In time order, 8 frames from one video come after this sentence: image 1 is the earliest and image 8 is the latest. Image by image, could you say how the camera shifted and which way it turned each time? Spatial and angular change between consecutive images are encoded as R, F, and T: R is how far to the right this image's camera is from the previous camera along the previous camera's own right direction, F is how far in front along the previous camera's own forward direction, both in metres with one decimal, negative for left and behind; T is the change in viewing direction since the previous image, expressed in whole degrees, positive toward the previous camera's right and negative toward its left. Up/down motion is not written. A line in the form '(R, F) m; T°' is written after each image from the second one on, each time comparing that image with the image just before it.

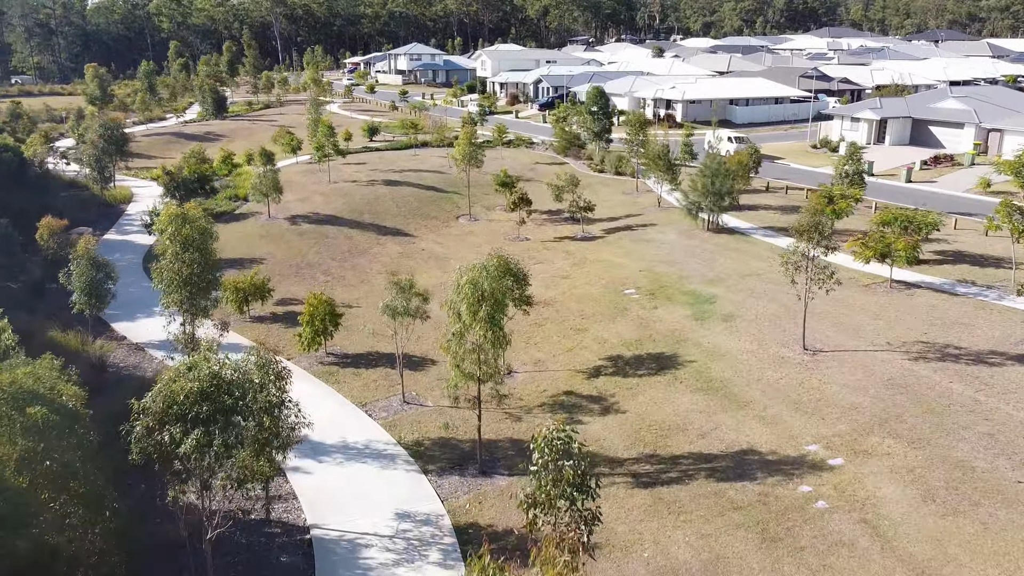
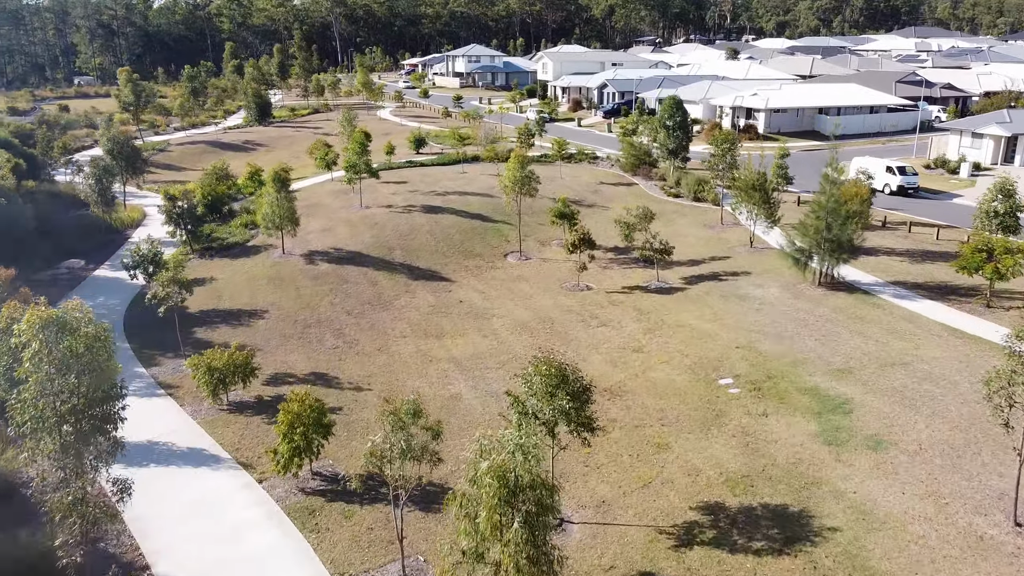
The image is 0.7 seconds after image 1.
(0.0, +5.6) m; -4°
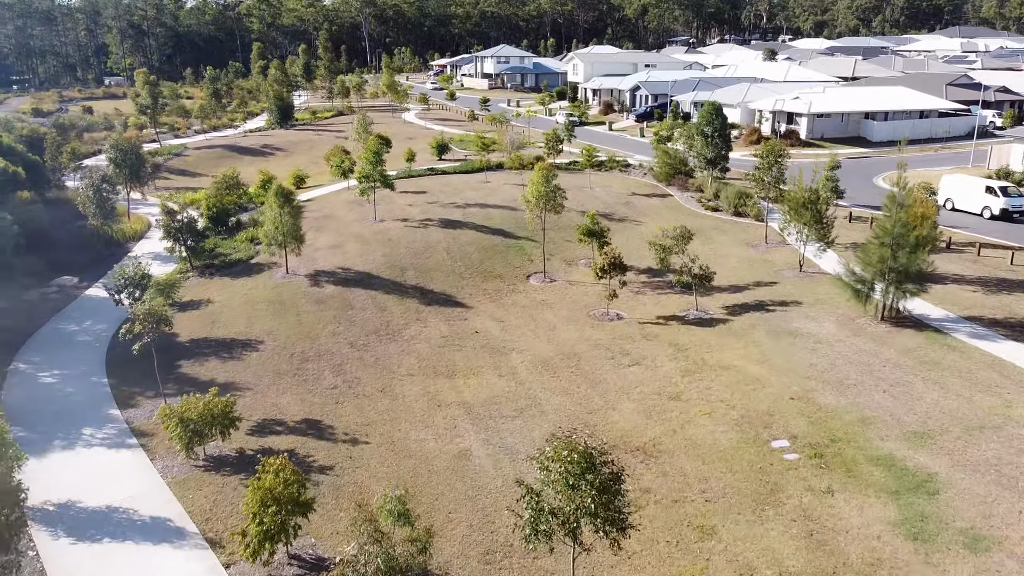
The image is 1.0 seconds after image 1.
(+0.2, +2.4) m; -2°
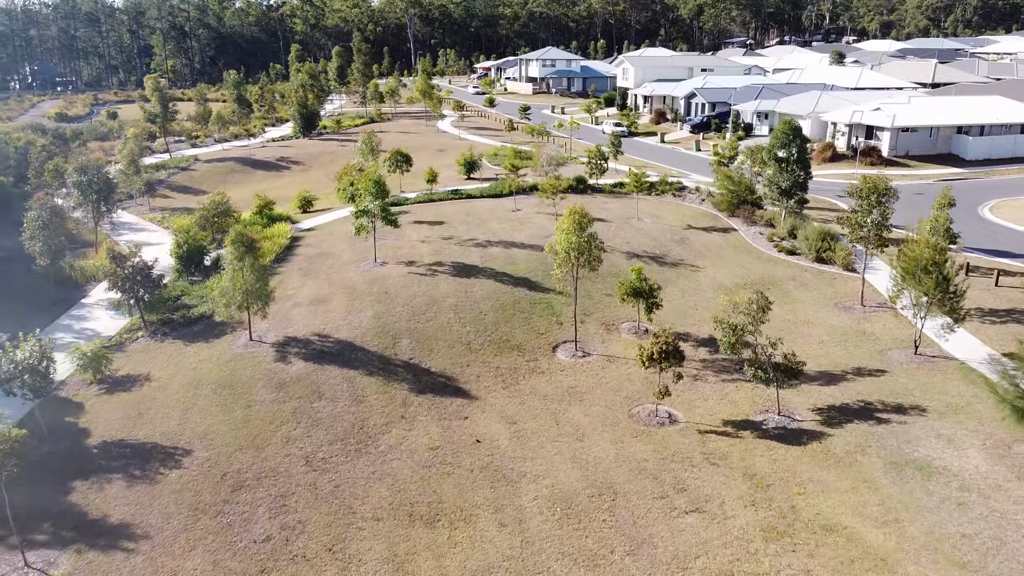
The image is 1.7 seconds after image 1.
(+0.6, +5.6) m; -3°
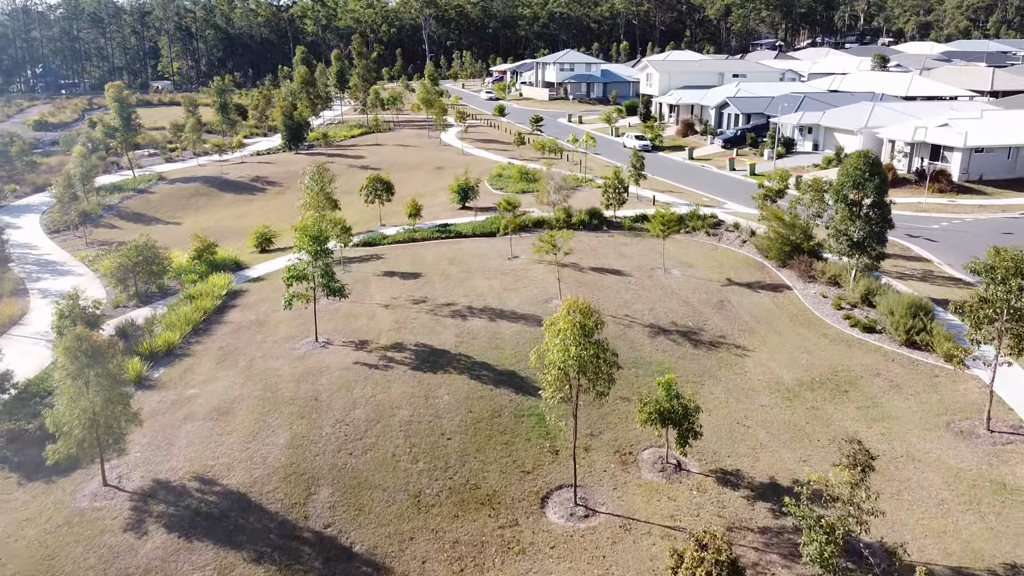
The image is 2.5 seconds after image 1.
(+0.8, +6.5) m; -1°
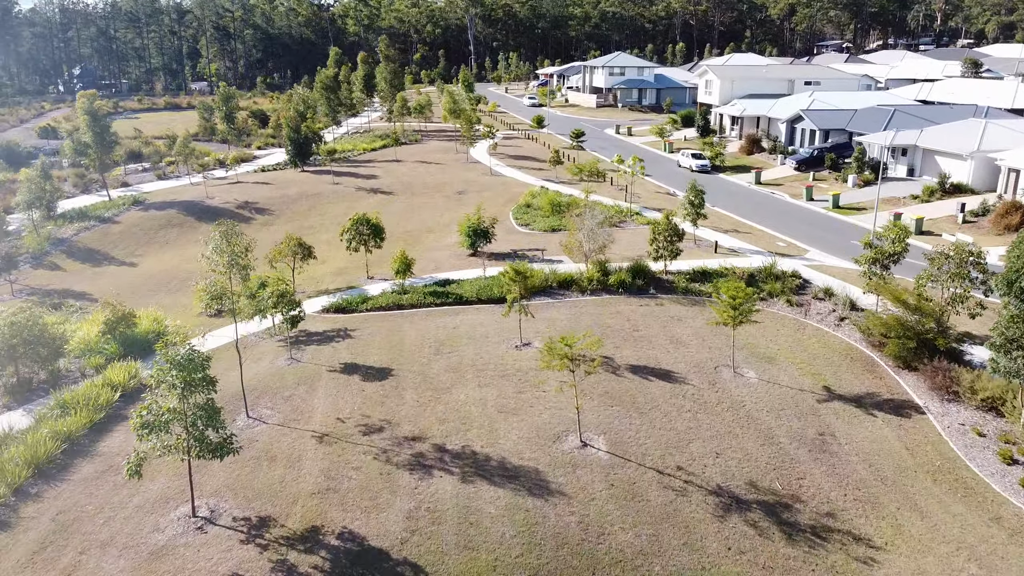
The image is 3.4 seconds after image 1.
(+0.9, +7.3) m; -3°
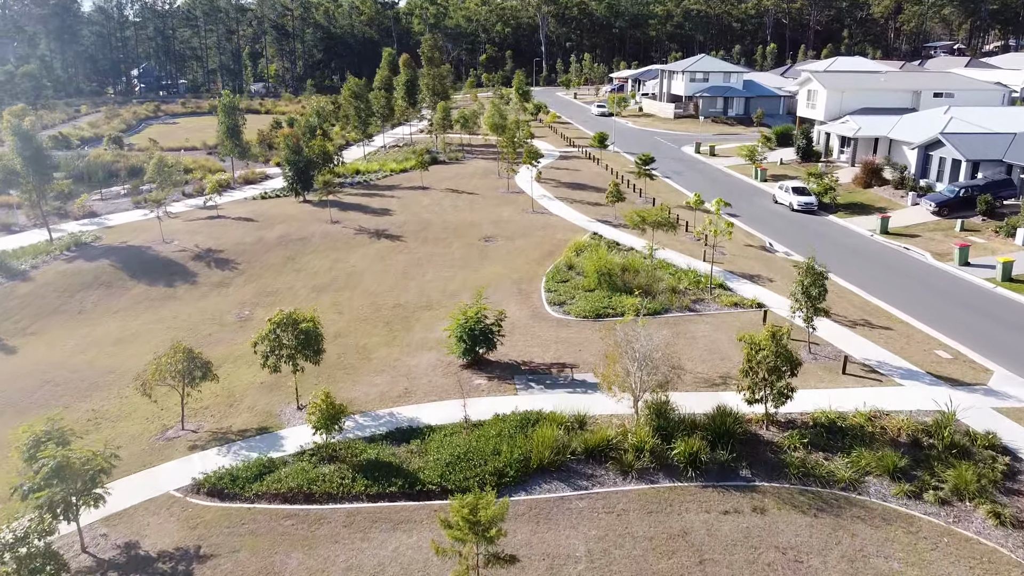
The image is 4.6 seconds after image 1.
(+1.3, +9.8) m; -5°
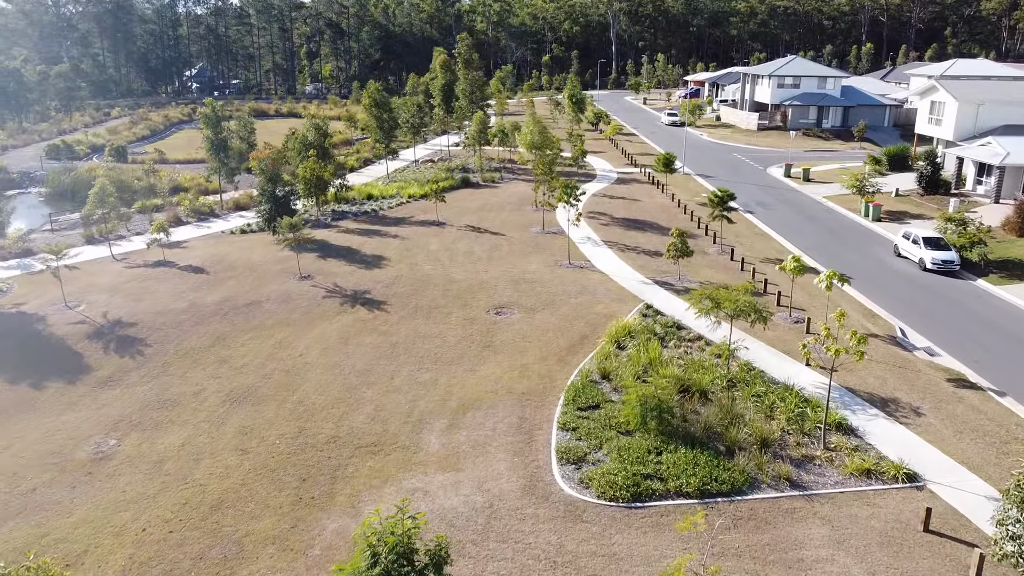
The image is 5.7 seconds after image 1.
(+1.4, +9.0) m; -5°
